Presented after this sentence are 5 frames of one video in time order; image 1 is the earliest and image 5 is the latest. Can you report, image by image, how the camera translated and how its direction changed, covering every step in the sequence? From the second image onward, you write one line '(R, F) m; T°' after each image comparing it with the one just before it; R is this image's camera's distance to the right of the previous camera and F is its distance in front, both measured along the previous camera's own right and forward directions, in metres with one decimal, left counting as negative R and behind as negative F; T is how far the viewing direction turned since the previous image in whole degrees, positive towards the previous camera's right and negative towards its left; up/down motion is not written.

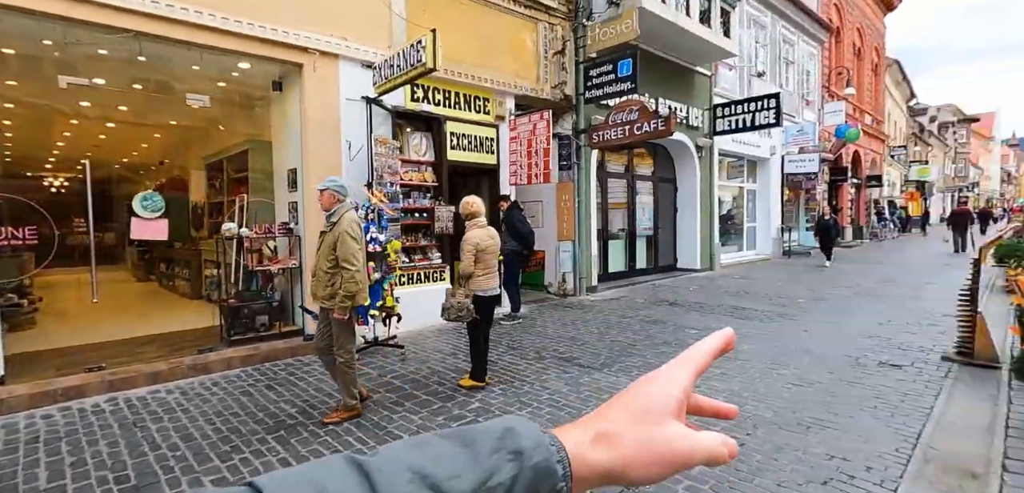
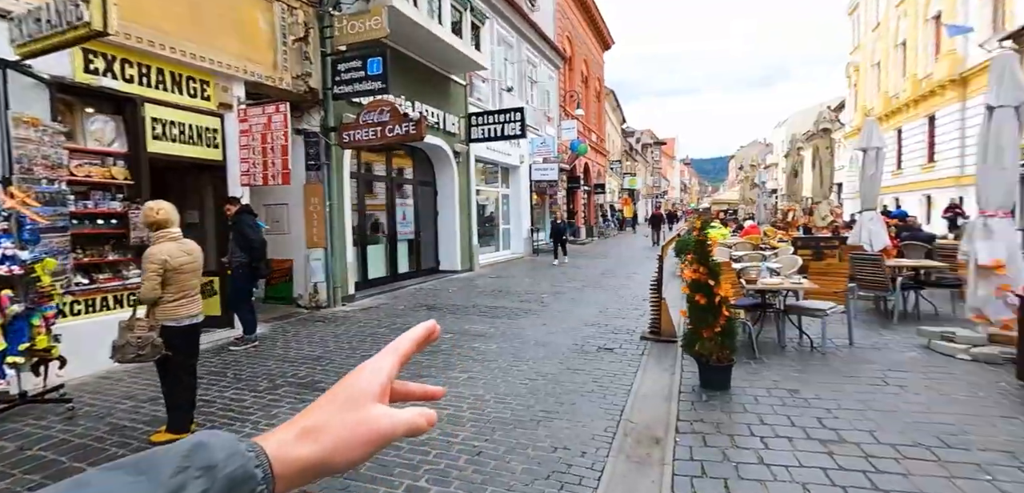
(+0.2, +0.2) m; +25°
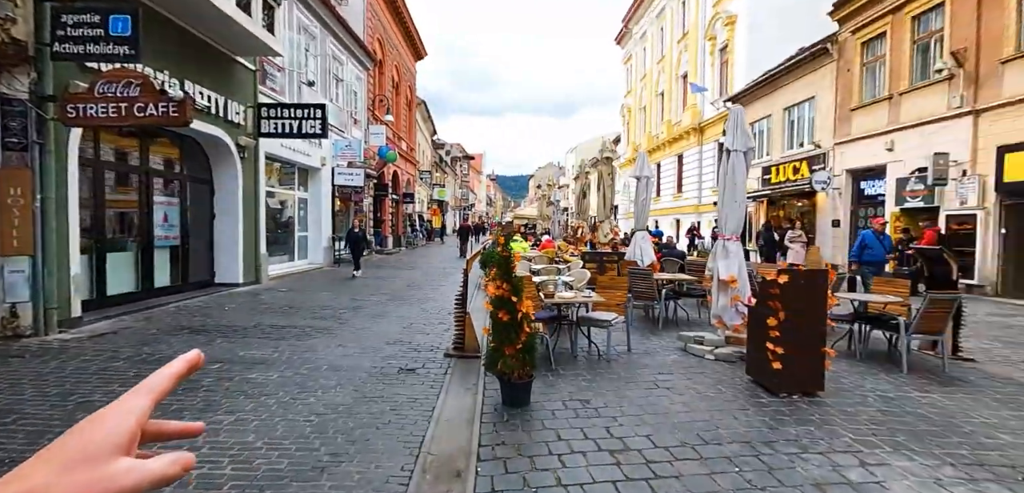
(+0.1, +0.4) m; +21°
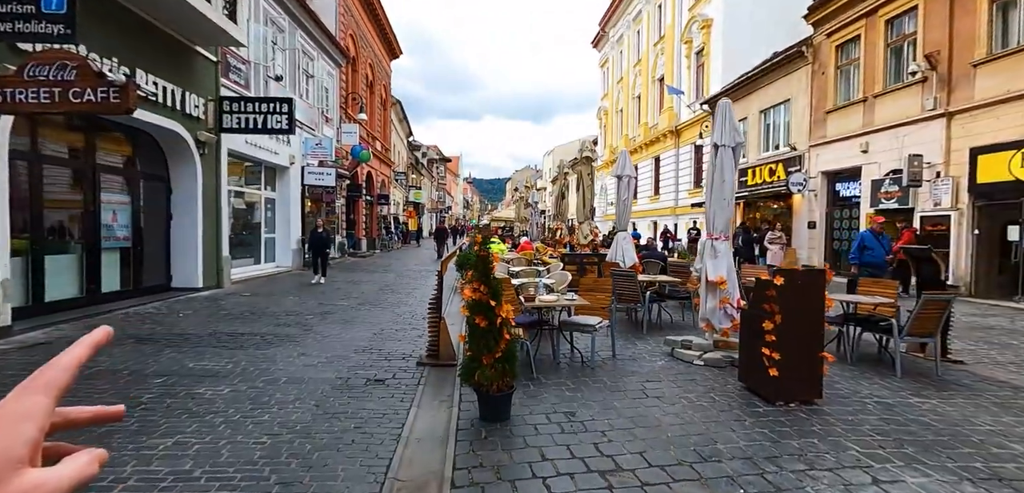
(0.0, +0.5) m; +3°
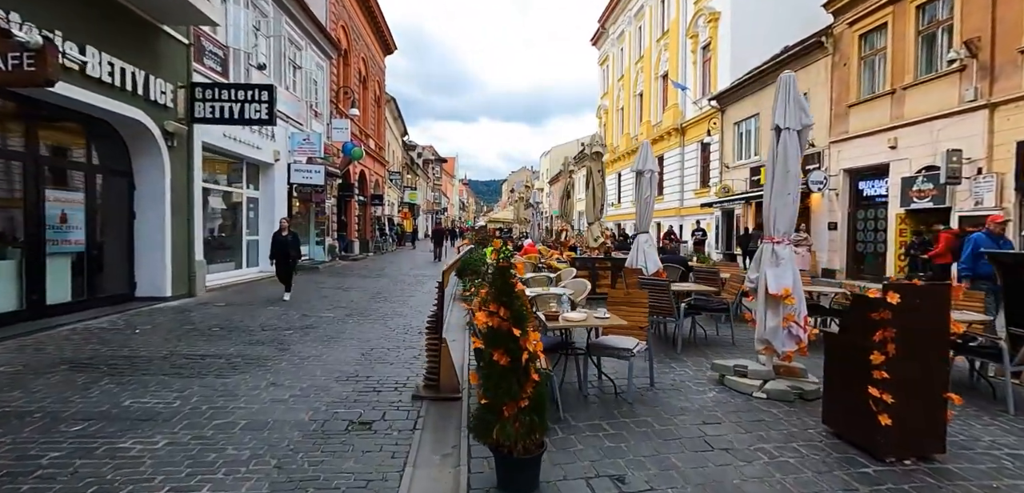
(-0.2, +1.3) m; 0°
